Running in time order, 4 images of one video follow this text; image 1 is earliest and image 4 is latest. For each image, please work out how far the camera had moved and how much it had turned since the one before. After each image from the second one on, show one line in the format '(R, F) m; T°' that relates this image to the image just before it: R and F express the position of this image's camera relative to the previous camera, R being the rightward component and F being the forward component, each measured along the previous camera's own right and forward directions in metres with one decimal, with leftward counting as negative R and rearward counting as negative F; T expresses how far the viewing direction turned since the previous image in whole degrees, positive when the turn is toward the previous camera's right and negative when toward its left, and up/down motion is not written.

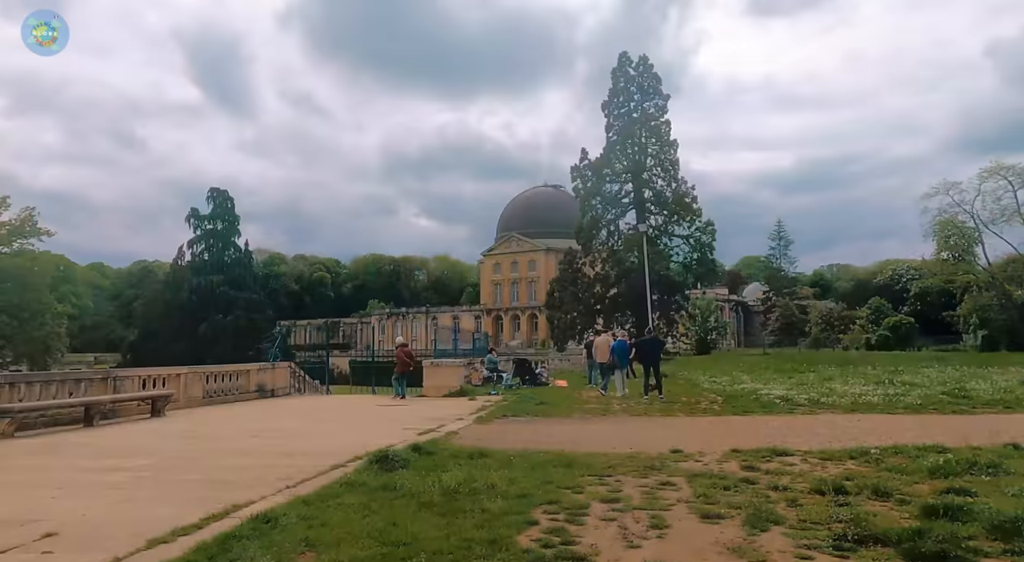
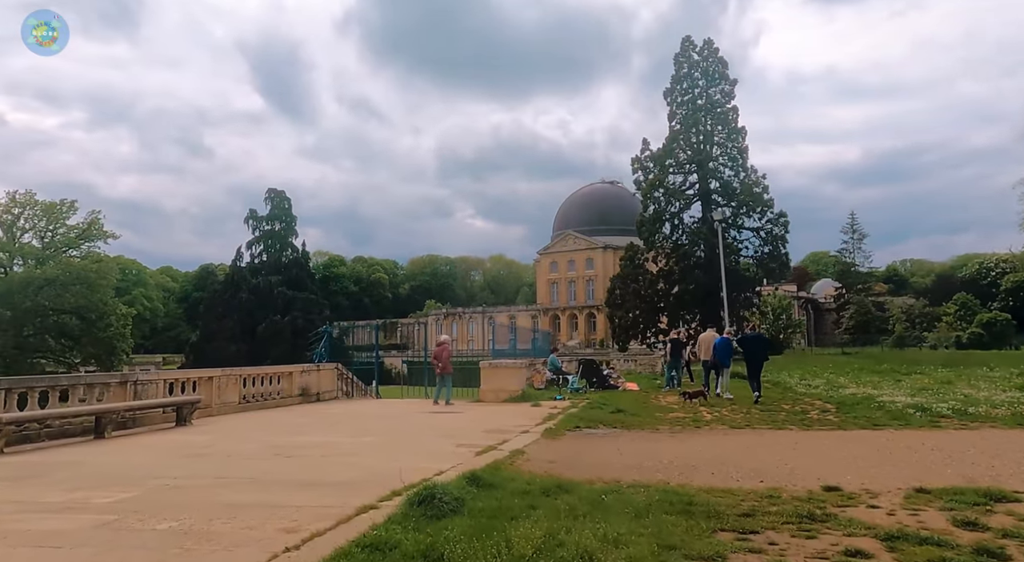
(-0.3, +2.2) m; -5°
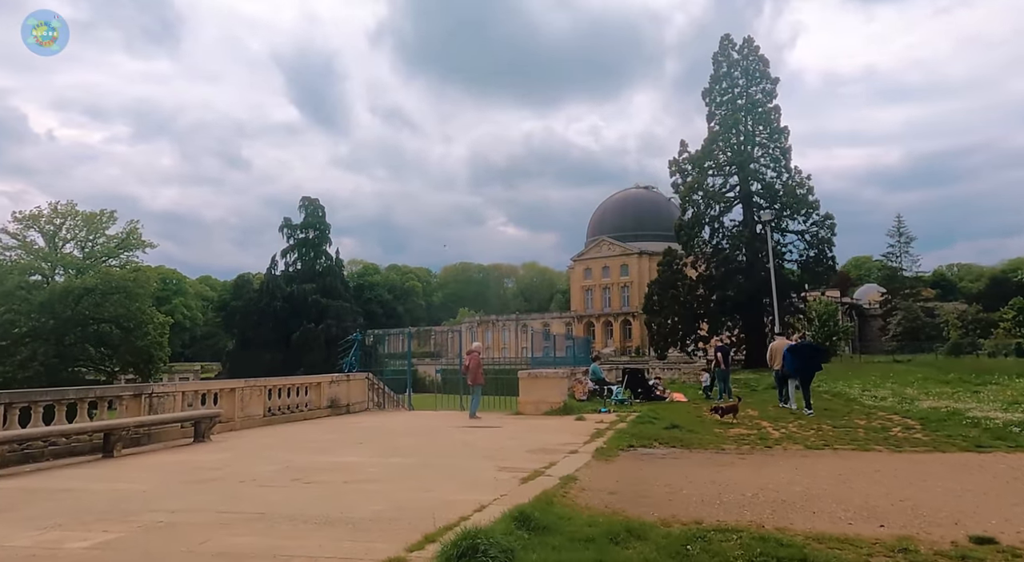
(-0.2, +1.2) m; -3°
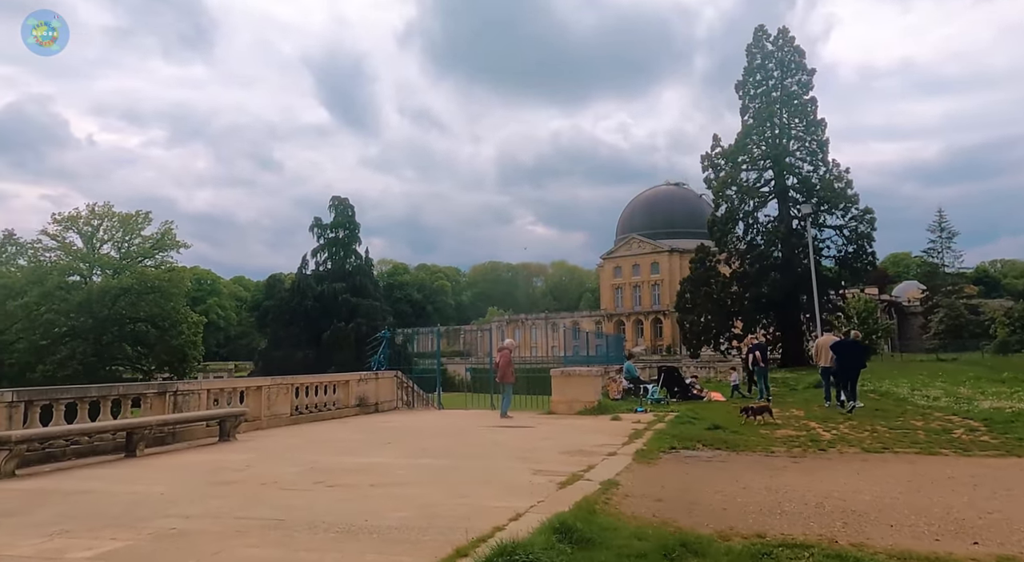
(-0.1, +0.5) m; -2°
